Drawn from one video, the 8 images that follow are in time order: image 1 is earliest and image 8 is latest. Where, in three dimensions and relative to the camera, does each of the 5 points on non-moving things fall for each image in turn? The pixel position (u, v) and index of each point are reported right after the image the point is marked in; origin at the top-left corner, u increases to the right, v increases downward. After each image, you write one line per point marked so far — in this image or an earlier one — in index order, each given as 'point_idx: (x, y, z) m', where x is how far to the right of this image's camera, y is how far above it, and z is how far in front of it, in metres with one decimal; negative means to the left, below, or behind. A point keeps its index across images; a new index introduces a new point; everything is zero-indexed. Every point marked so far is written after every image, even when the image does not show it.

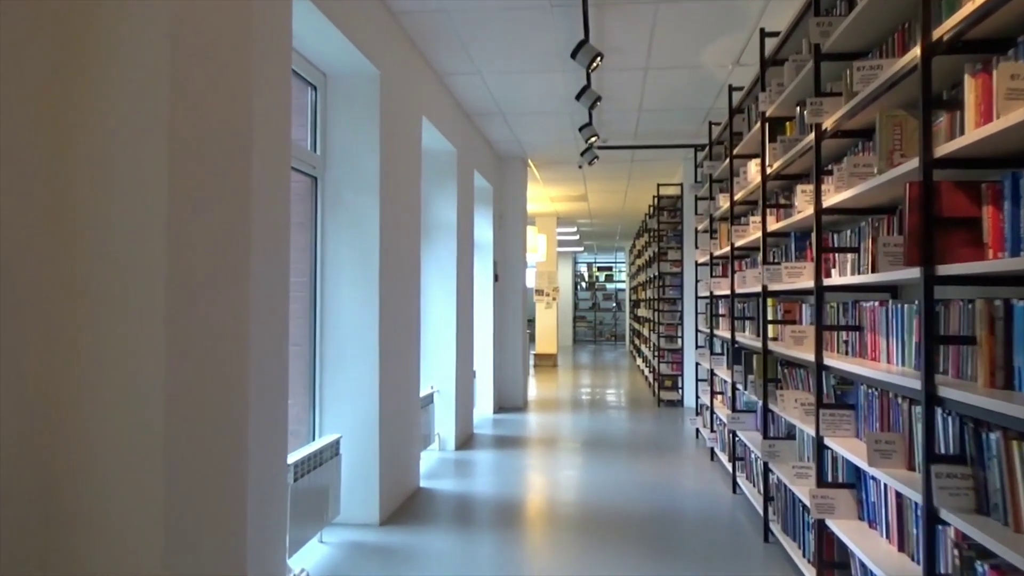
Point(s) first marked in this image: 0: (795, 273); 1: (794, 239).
0: (+1.3, +0.1, +3.3) m
1: (+1.4, +0.2, +3.5) m
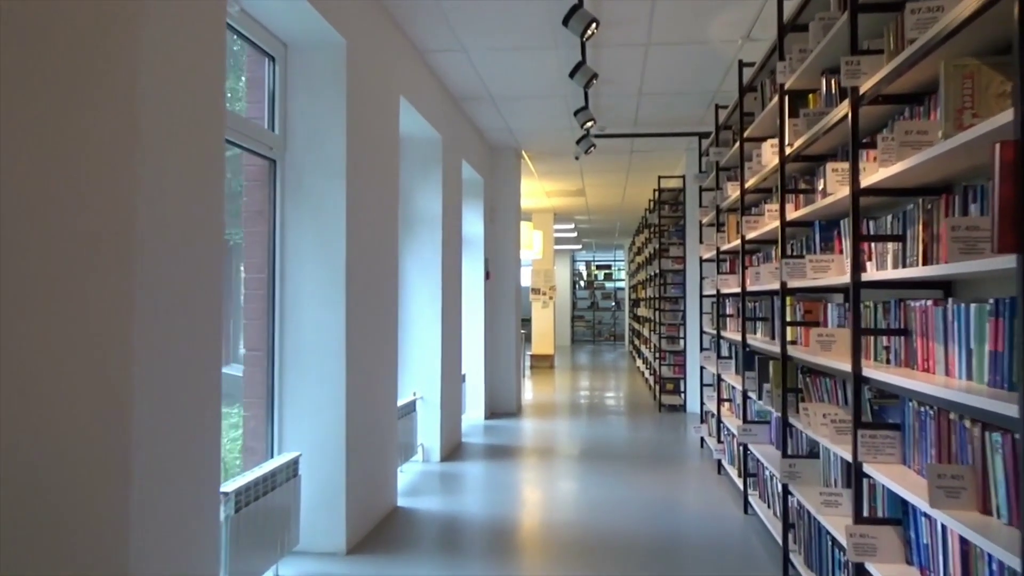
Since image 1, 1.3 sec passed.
0: (+1.2, +0.1, +2.8) m
1: (+1.3, +0.3, +3.0) m
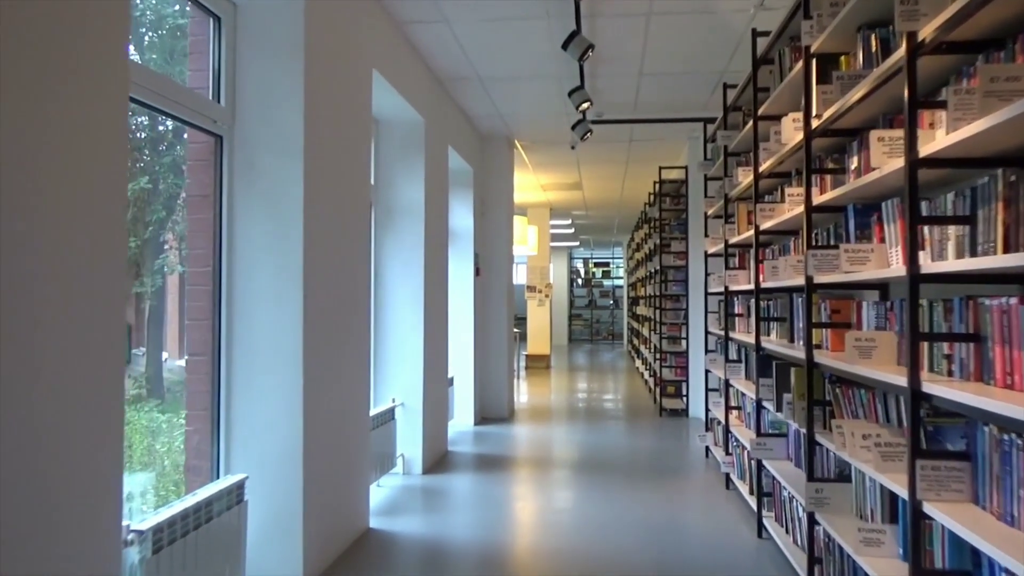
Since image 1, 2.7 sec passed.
0: (+1.2, +0.1, +2.4) m
1: (+1.2, +0.3, +2.6) m
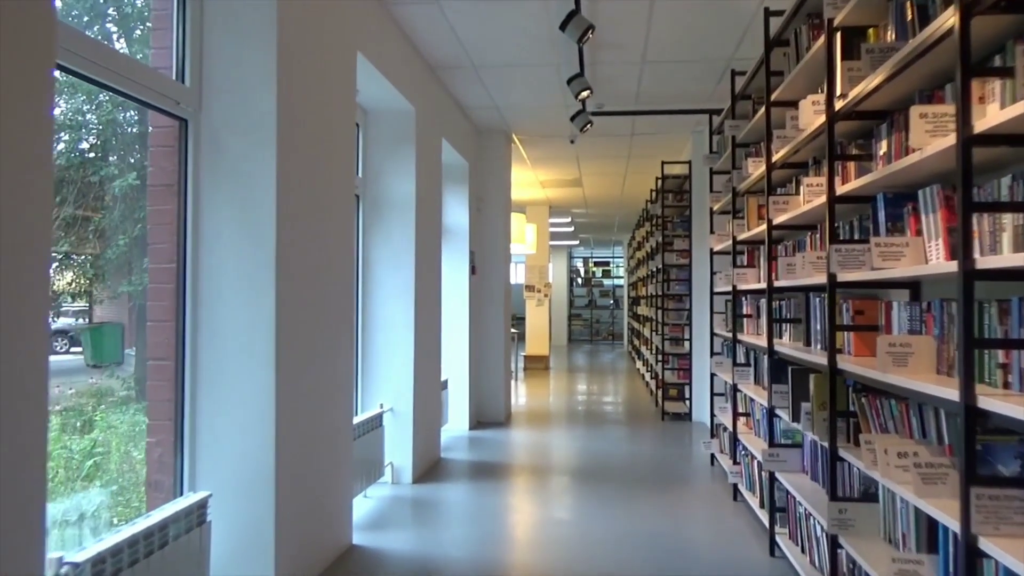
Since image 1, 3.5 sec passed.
0: (+1.1, +0.1, +2.1) m
1: (+1.2, +0.3, +2.3) m
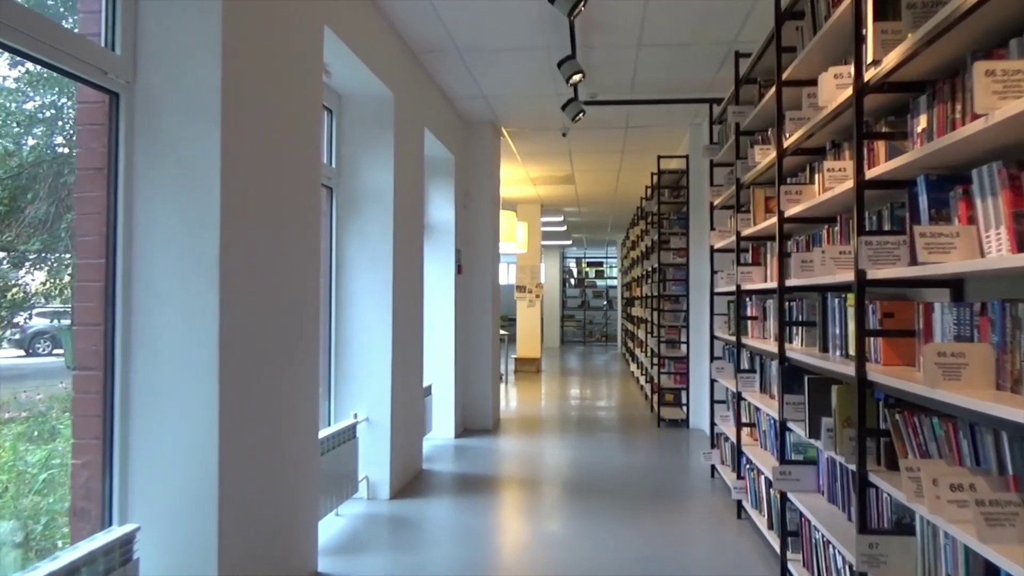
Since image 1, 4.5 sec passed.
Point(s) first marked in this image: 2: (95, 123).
0: (+1.1, +0.1, +1.8) m
1: (+1.1, +0.3, +2.0) m
2: (-1.4, +0.5, +2.3) m
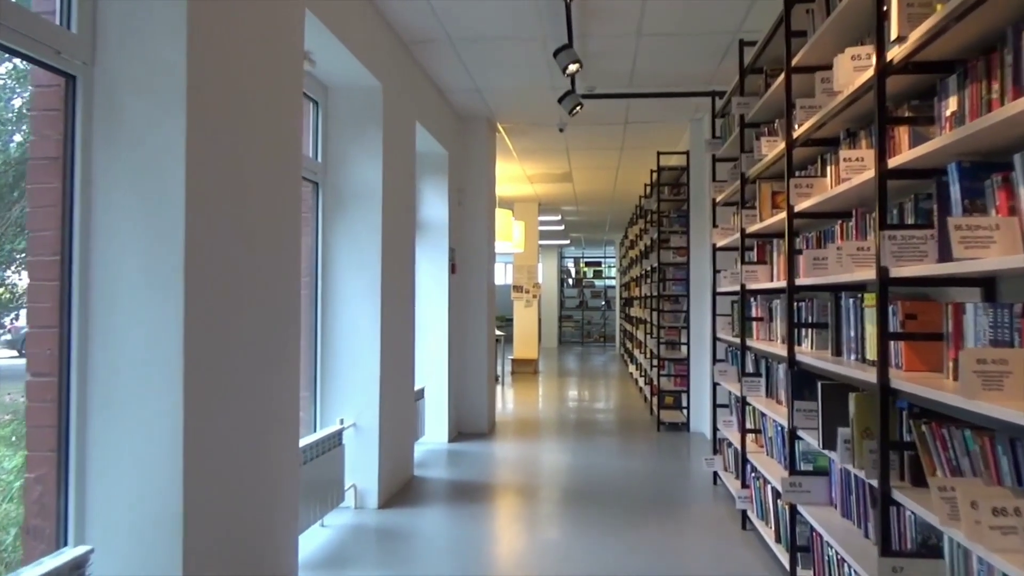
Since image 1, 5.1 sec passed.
0: (+1.0, +0.1, +1.6) m
1: (+1.1, +0.3, +1.8) m
2: (-1.4, +0.6, +2.2) m
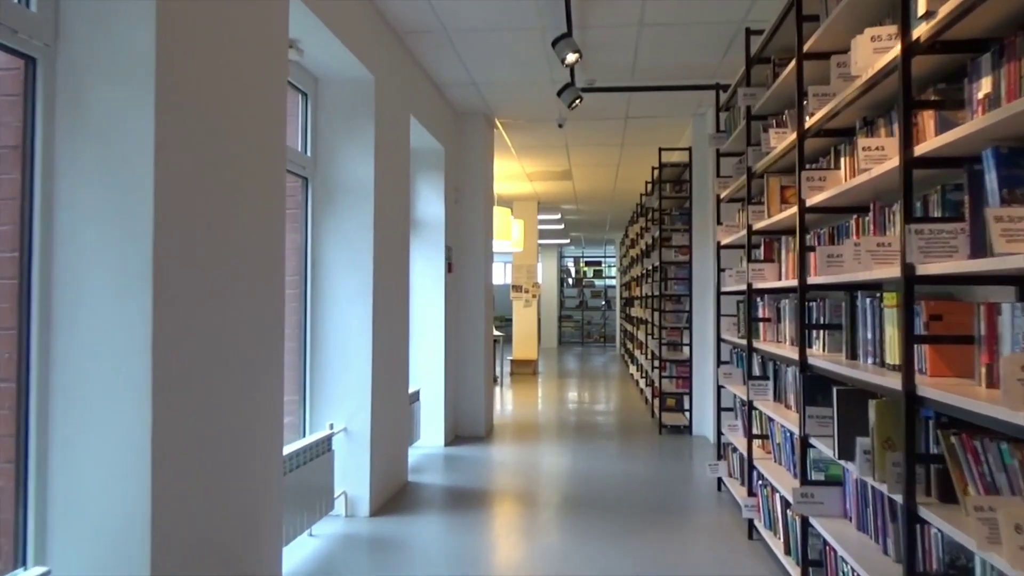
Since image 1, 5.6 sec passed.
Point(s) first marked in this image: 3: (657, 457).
0: (+1.0, +0.1, +1.4) m
1: (+1.1, +0.3, +1.6) m
2: (-1.4, +0.6, +2.0) m
3: (+1.2, -1.4, +5.7) m
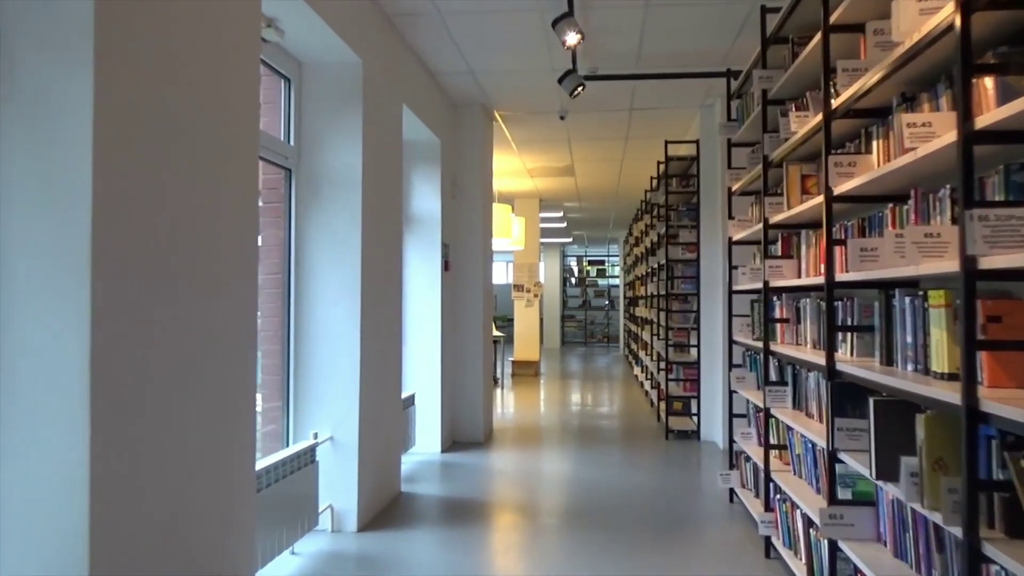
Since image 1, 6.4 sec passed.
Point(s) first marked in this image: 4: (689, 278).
0: (+1.0, +0.1, +1.2) m
1: (+1.1, +0.3, +1.4) m
2: (-1.5, +0.6, +1.7) m
3: (+1.2, -1.4, +5.5) m
4: (+1.6, +0.1, +6.5) m
